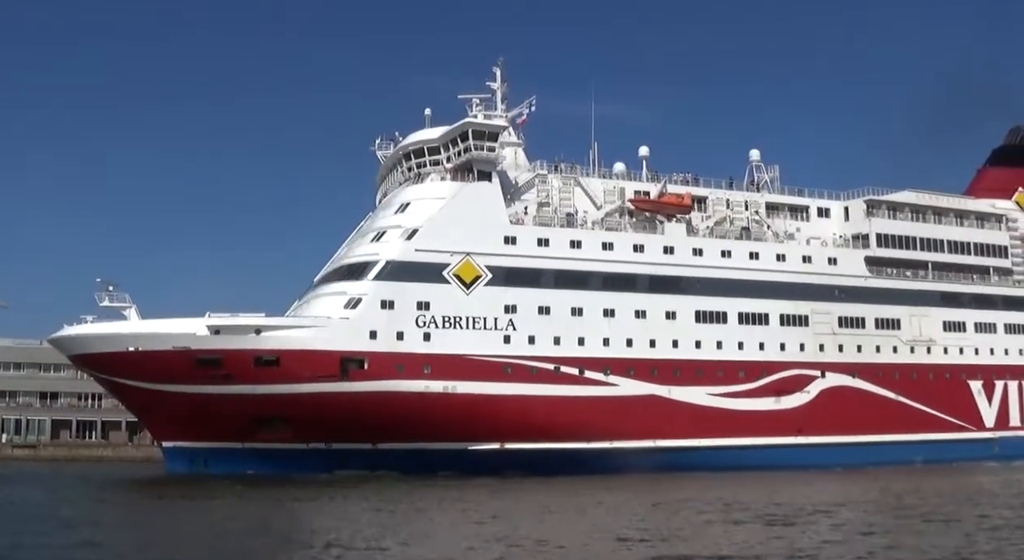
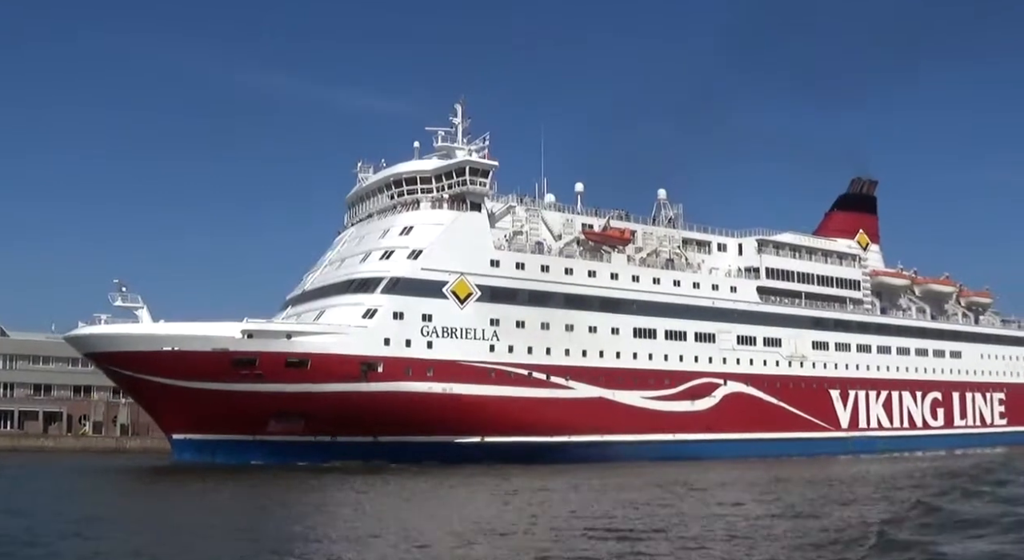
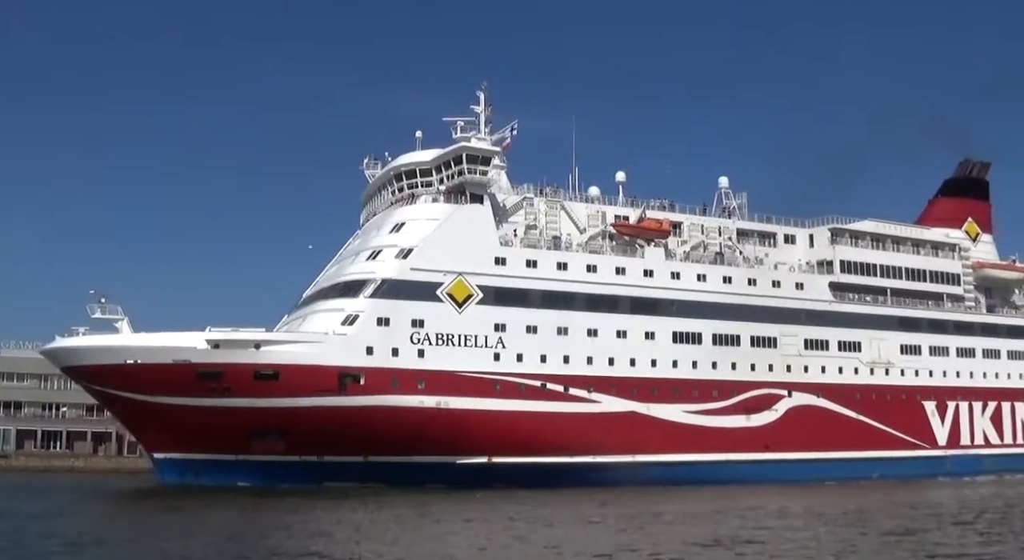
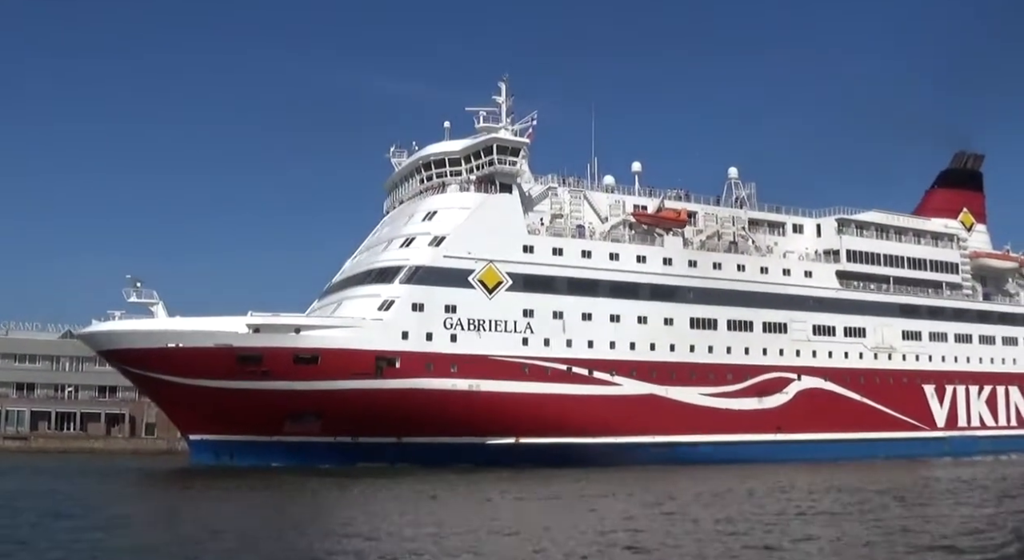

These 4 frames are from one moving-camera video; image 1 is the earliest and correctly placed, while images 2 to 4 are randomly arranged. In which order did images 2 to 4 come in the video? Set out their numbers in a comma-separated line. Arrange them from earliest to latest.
3, 4, 2
